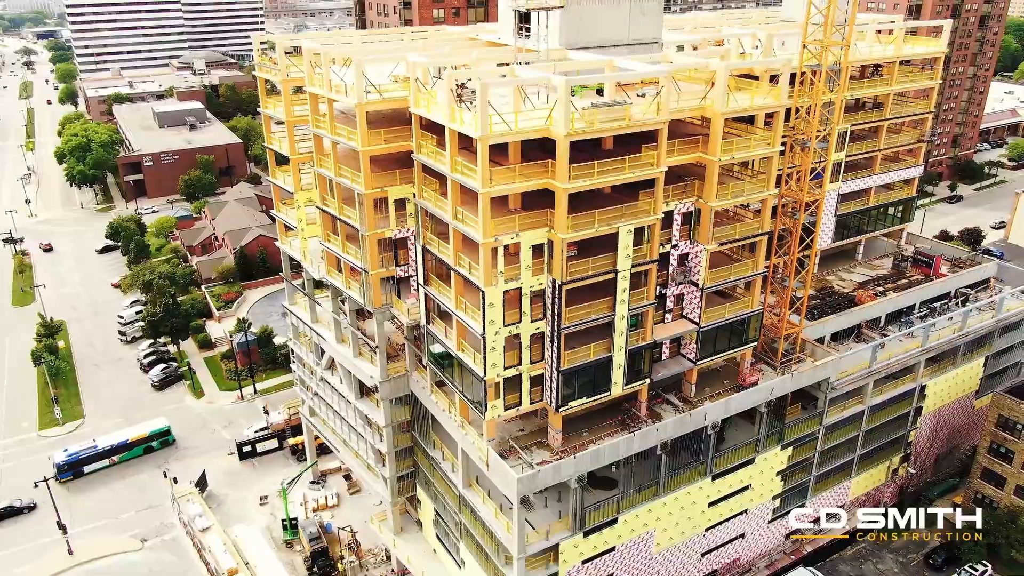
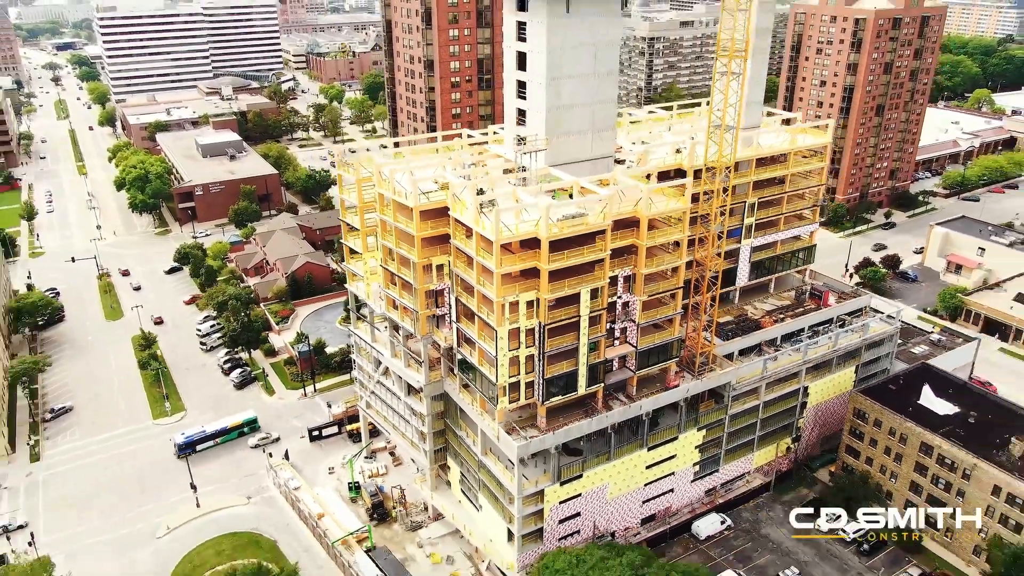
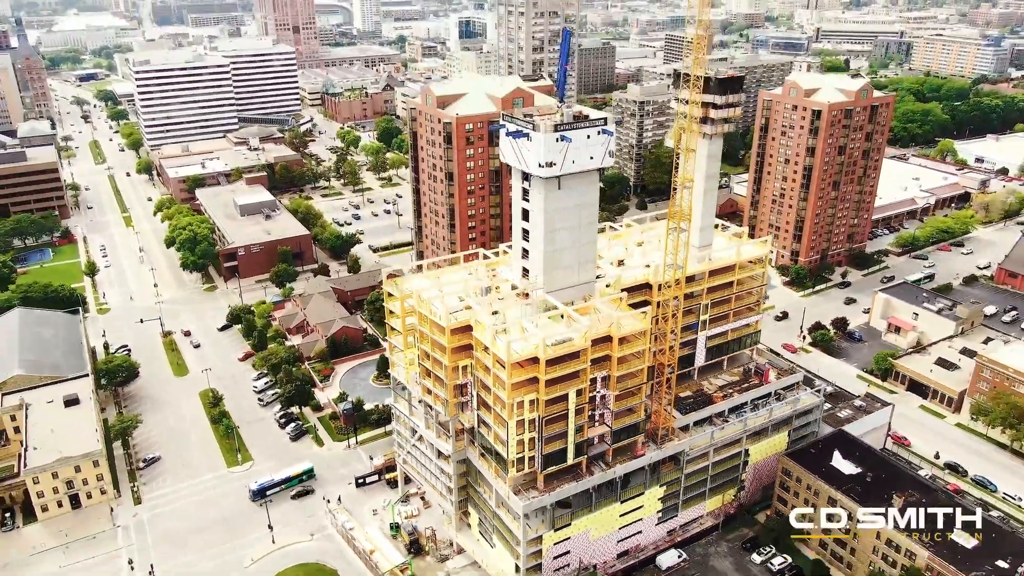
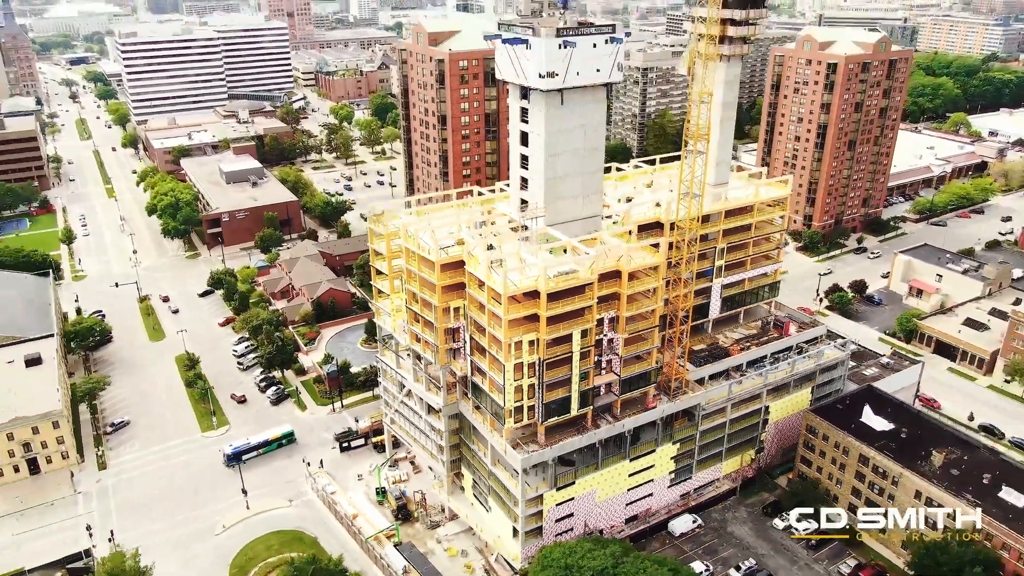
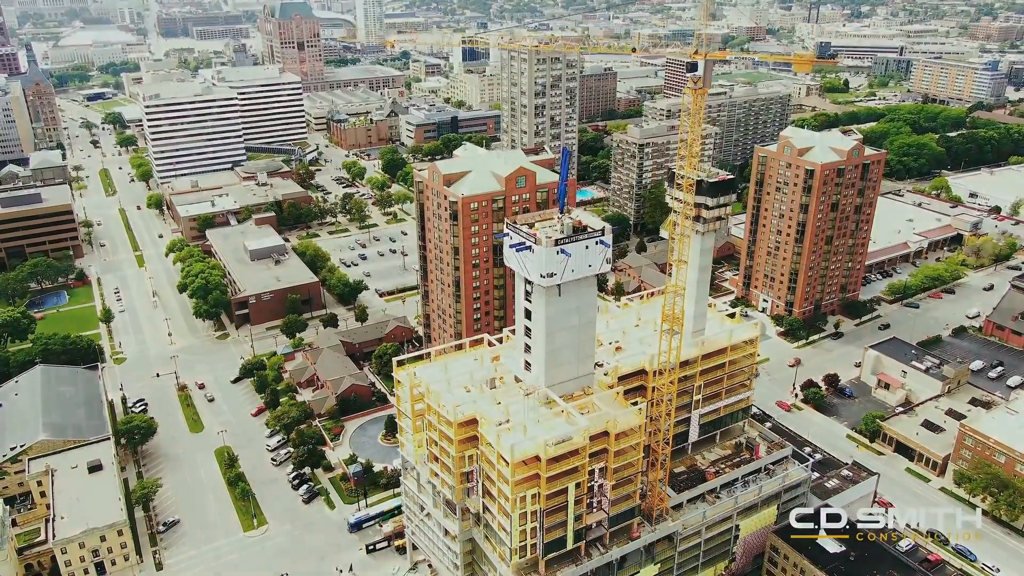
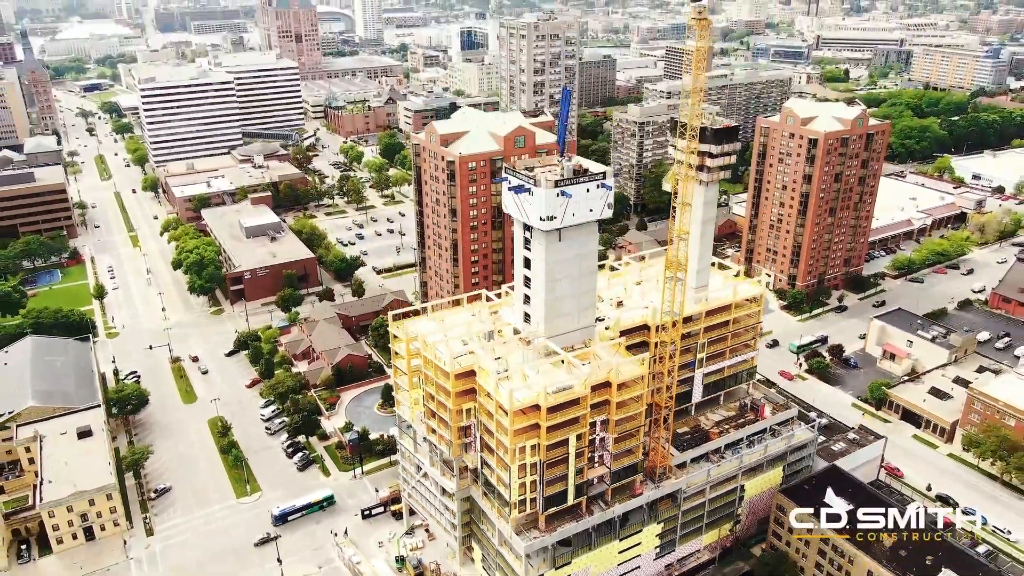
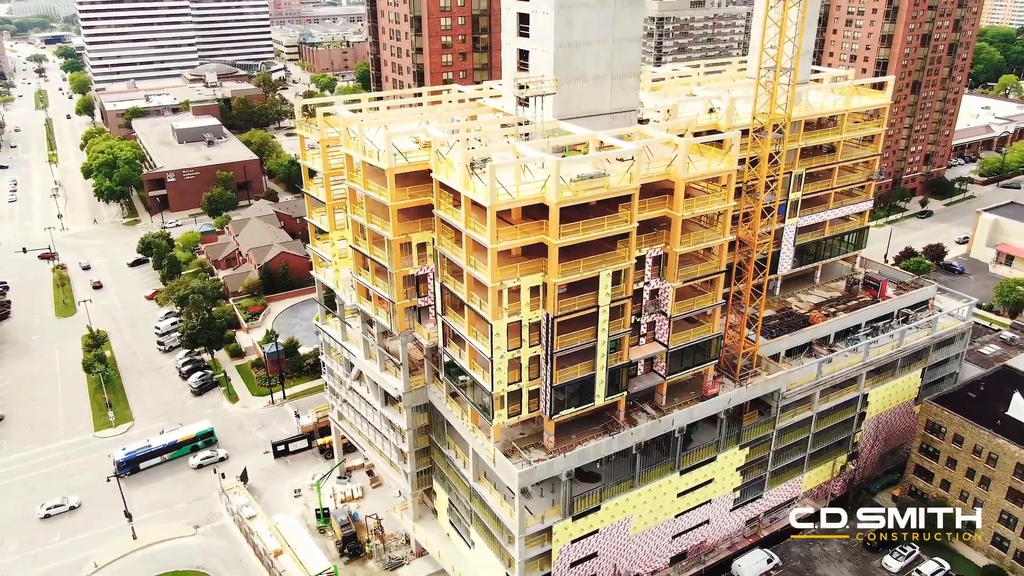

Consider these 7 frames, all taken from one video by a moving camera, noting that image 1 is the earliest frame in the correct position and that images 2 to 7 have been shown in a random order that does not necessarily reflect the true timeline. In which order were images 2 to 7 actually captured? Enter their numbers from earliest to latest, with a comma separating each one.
7, 2, 4, 3, 6, 5
